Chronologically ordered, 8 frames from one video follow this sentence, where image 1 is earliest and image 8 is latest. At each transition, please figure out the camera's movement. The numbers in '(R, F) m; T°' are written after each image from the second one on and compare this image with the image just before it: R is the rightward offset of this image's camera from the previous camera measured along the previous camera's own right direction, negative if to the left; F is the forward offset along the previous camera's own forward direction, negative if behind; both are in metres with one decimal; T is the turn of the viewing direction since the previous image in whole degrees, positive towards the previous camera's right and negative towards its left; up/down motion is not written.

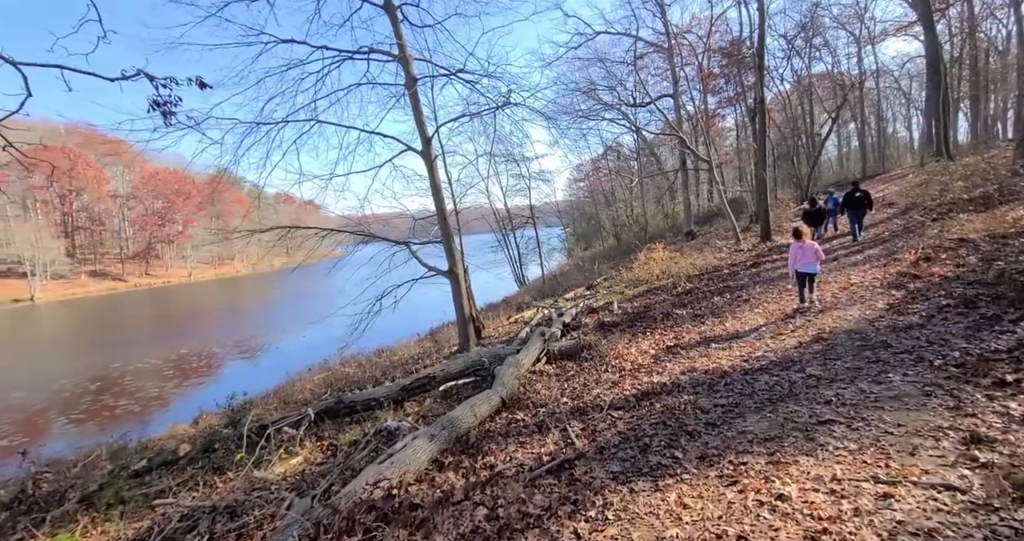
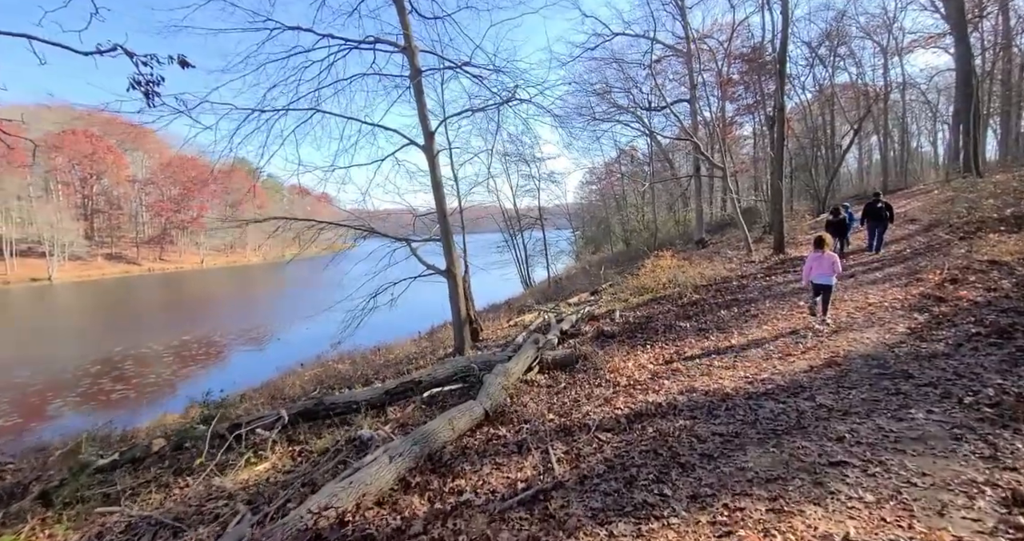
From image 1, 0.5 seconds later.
(+0.2, +0.3) m; -1°
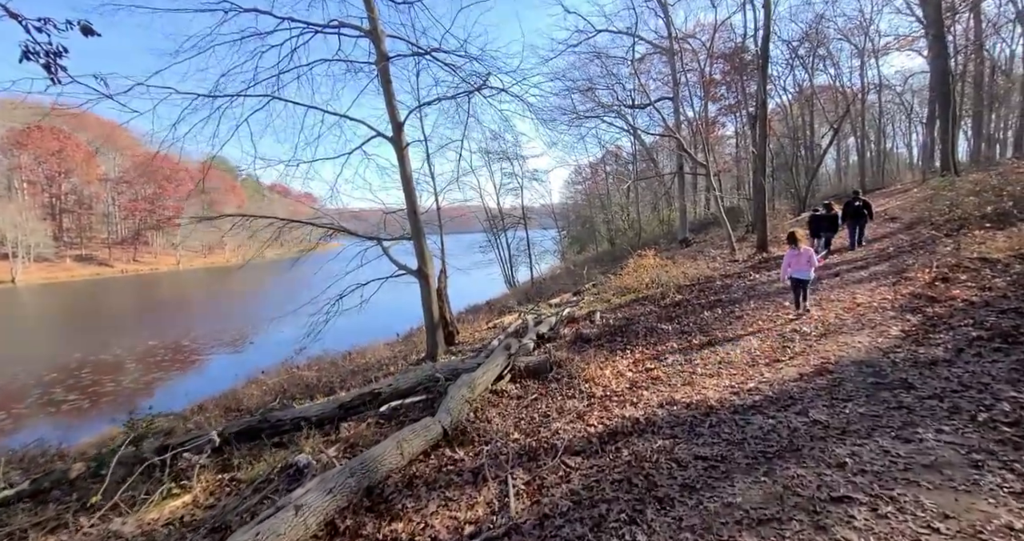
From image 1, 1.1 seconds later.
(+0.3, +0.5) m; +2°
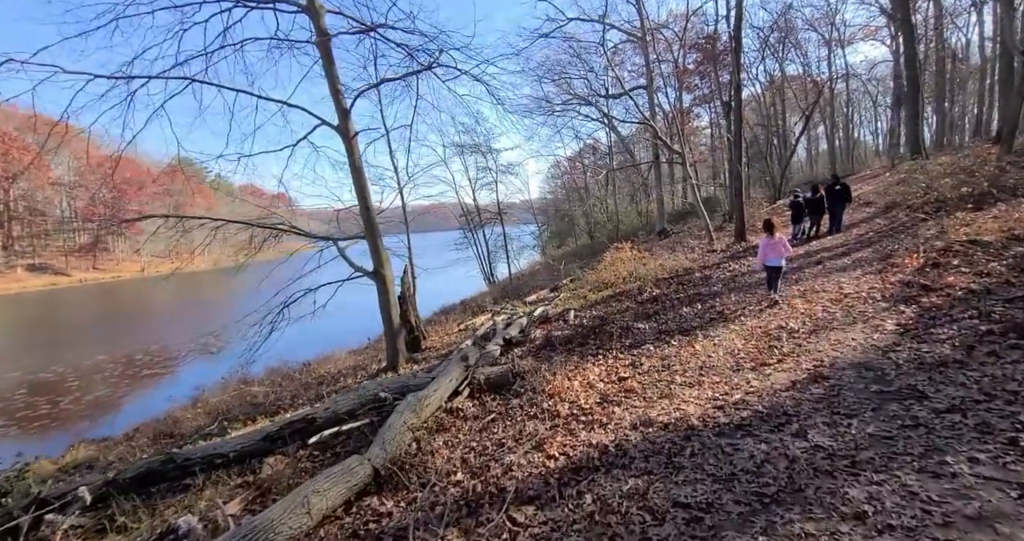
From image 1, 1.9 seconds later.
(+0.4, +0.7) m; +2°
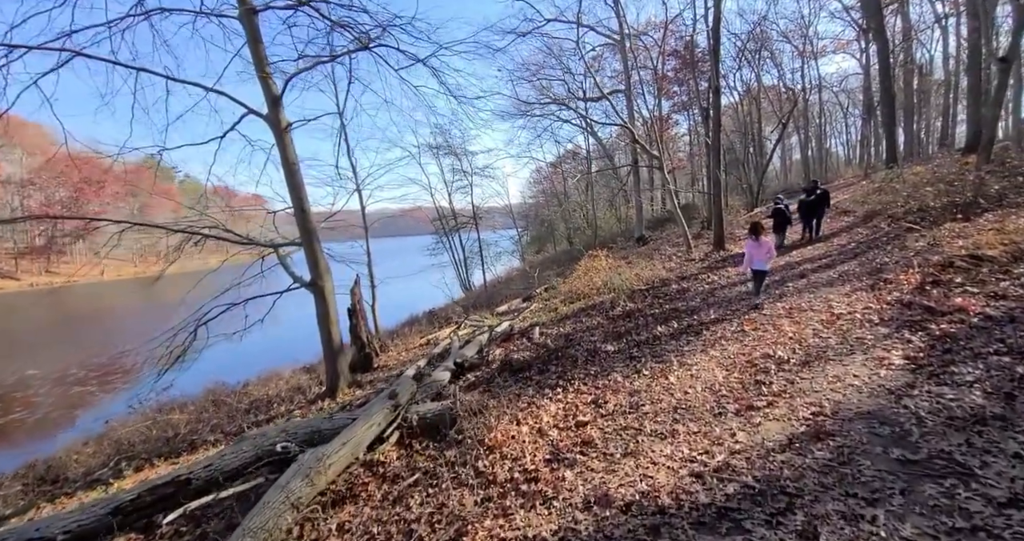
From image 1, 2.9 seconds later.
(+0.5, +0.9) m; +2°
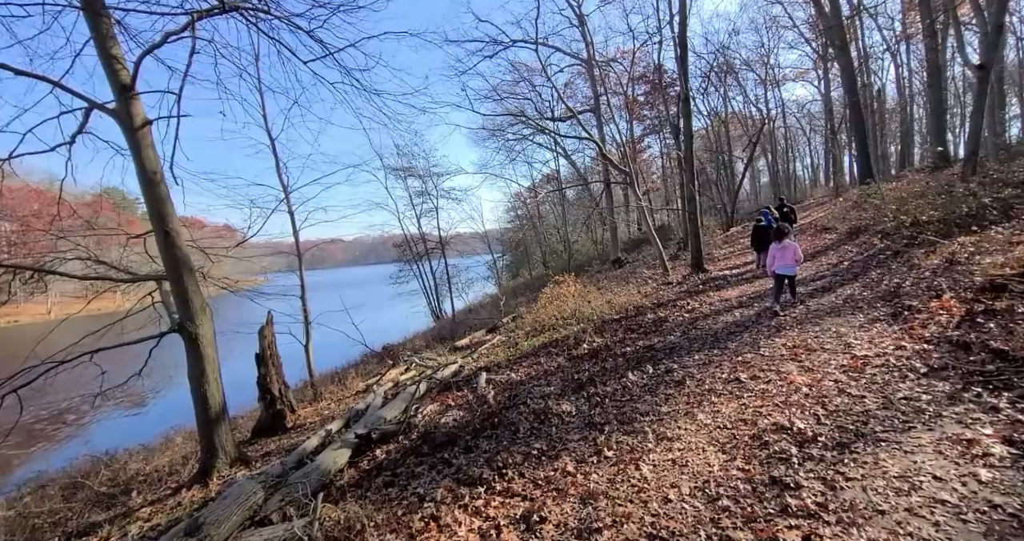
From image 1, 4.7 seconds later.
(+0.7, +1.6) m; +3°
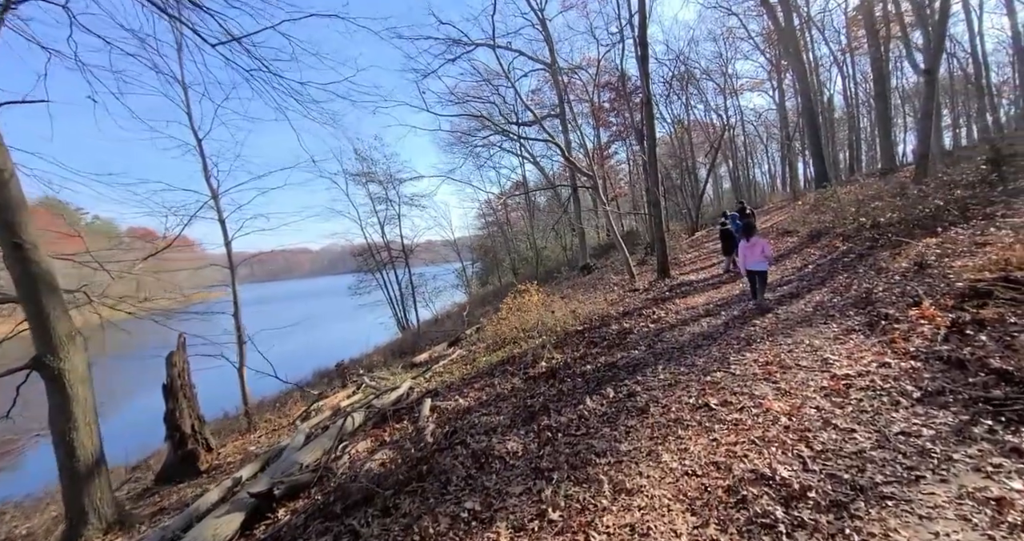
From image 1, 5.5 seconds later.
(+0.4, +0.7) m; +4°
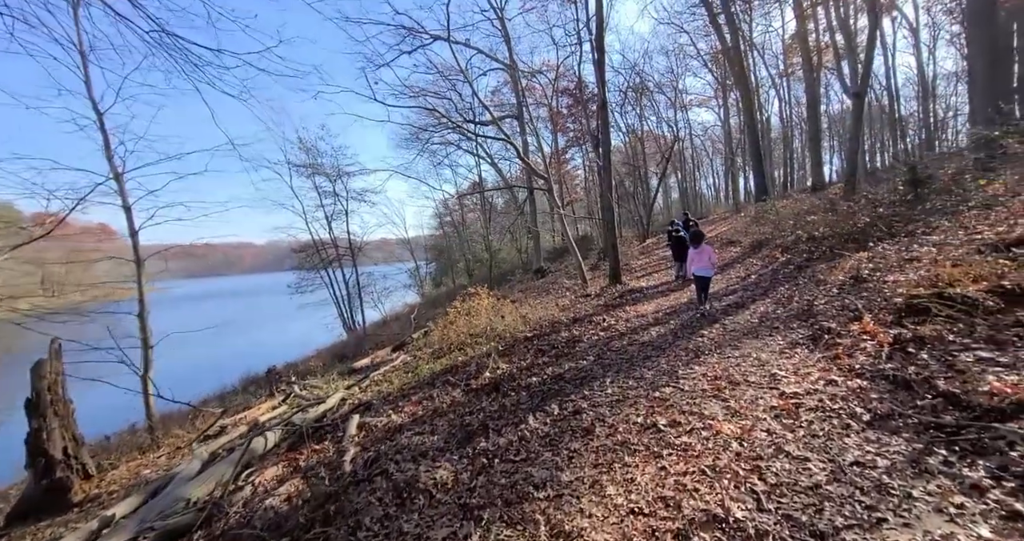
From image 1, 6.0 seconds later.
(+0.2, +0.4) m; +6°
